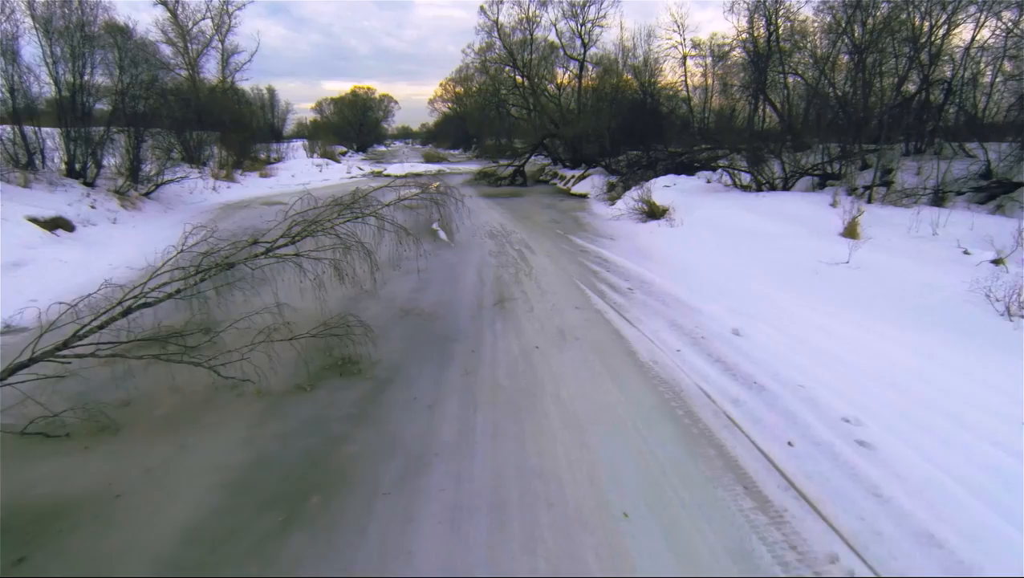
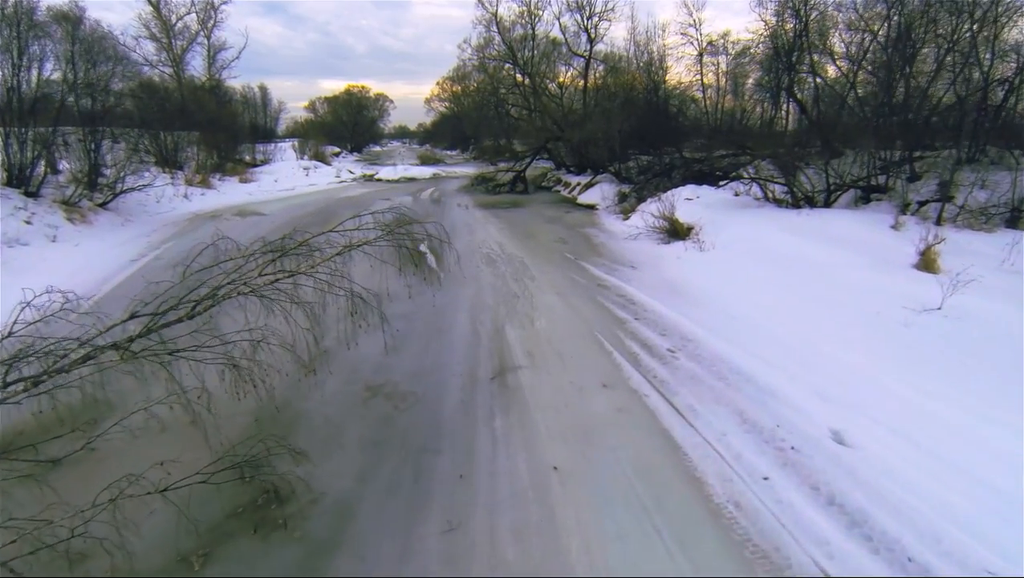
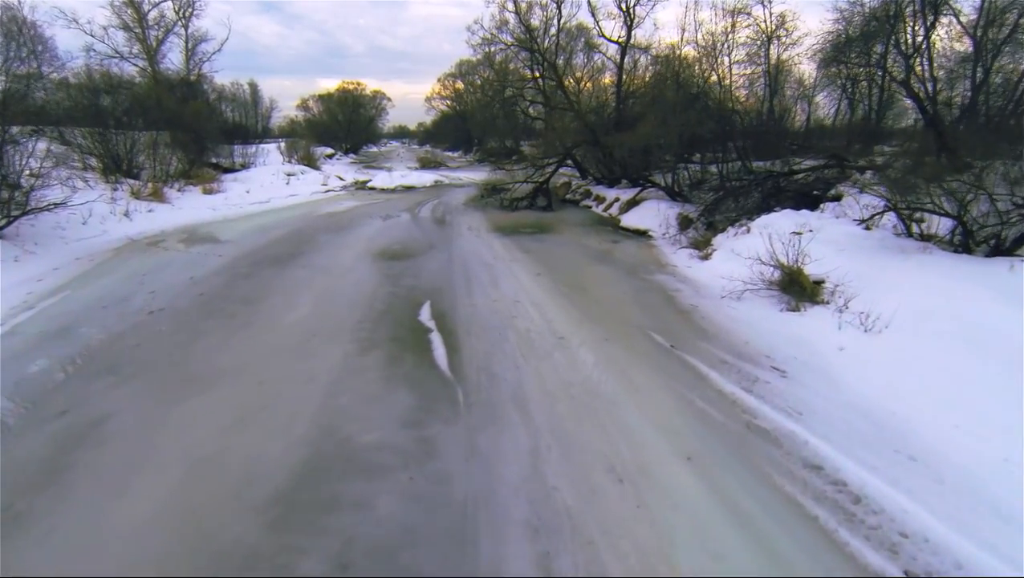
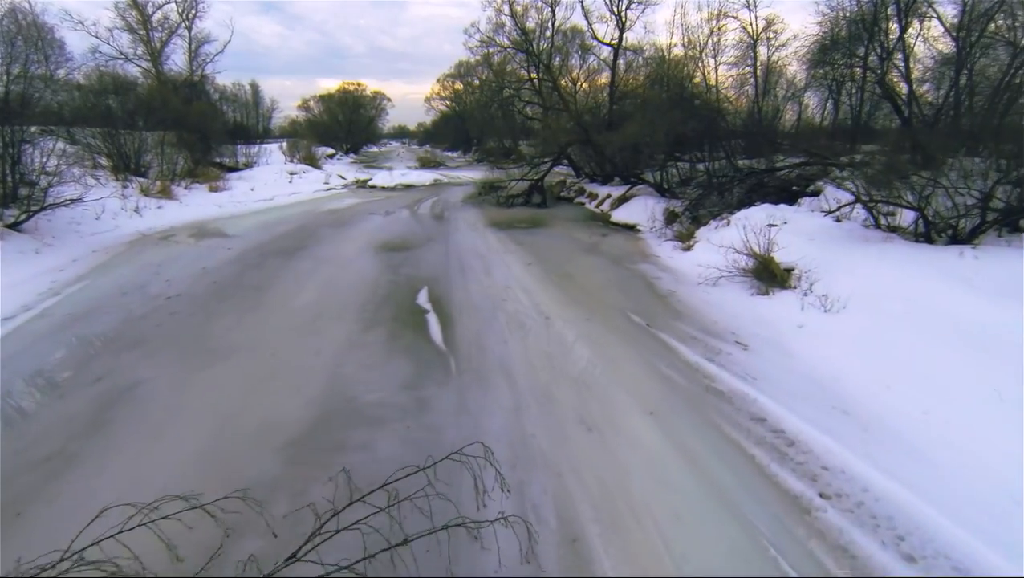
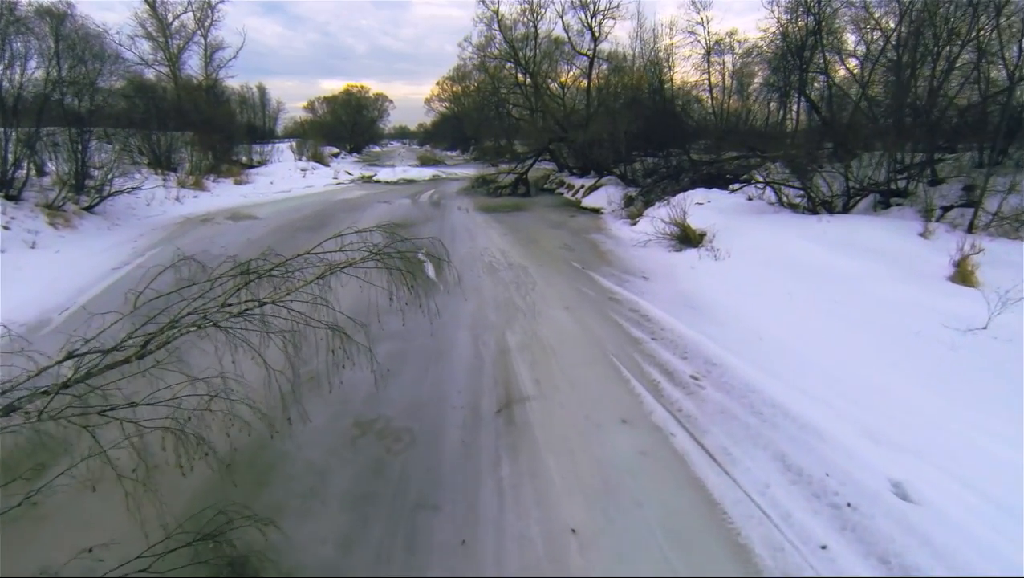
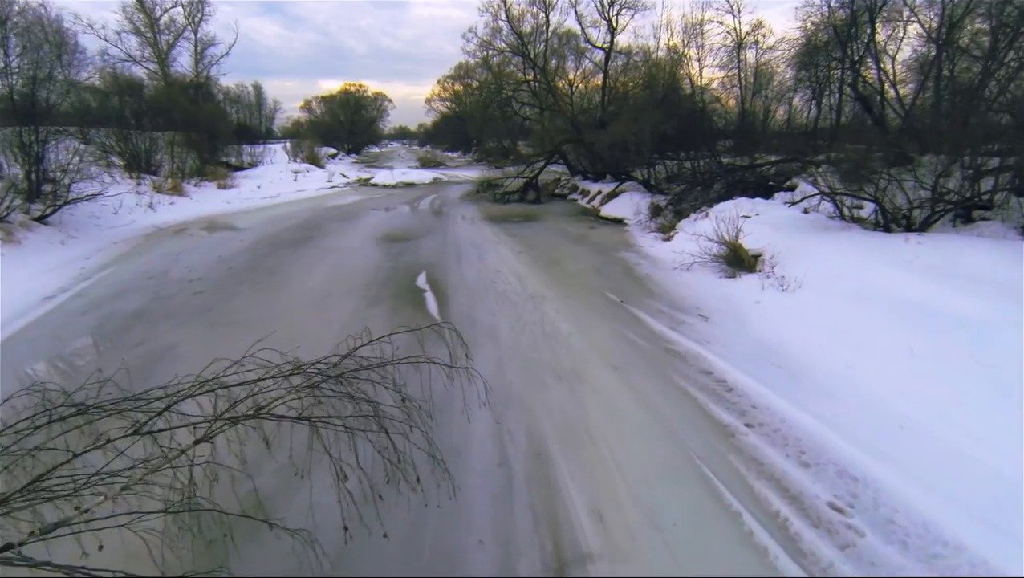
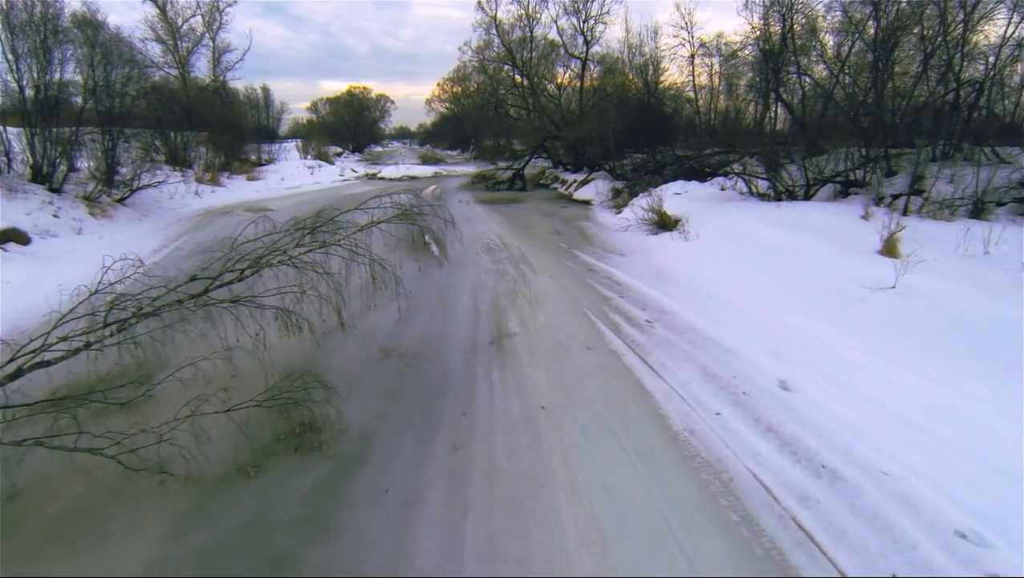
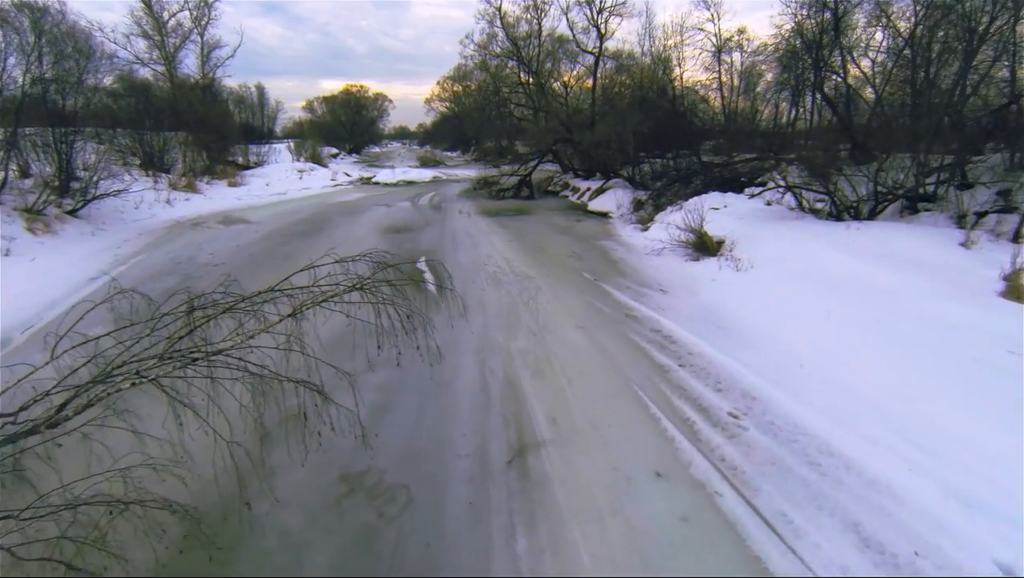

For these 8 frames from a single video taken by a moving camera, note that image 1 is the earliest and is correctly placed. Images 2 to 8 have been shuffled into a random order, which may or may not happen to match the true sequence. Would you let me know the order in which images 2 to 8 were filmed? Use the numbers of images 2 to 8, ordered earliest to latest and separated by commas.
7, 2, 5, 8, 6, 4, 3
